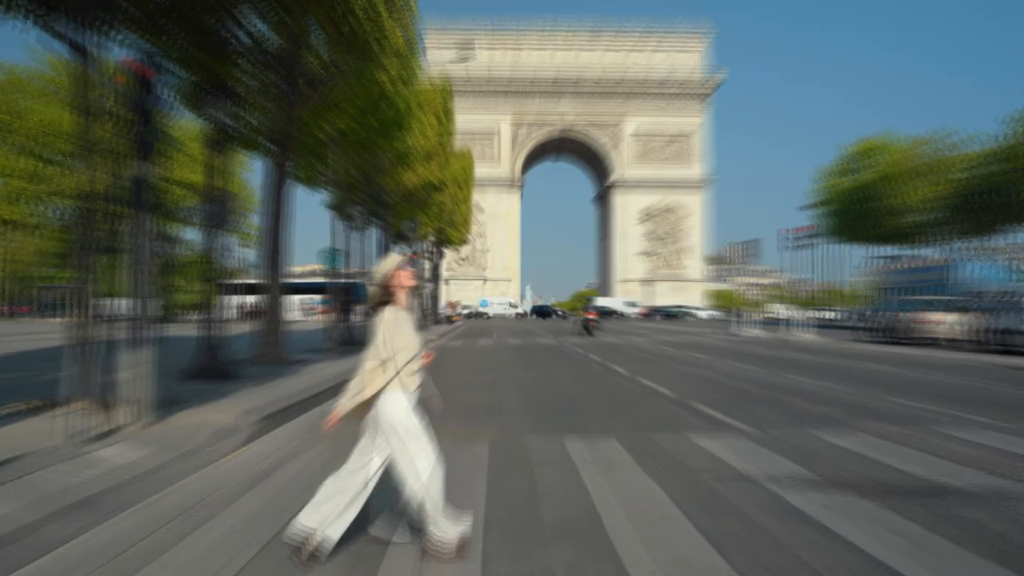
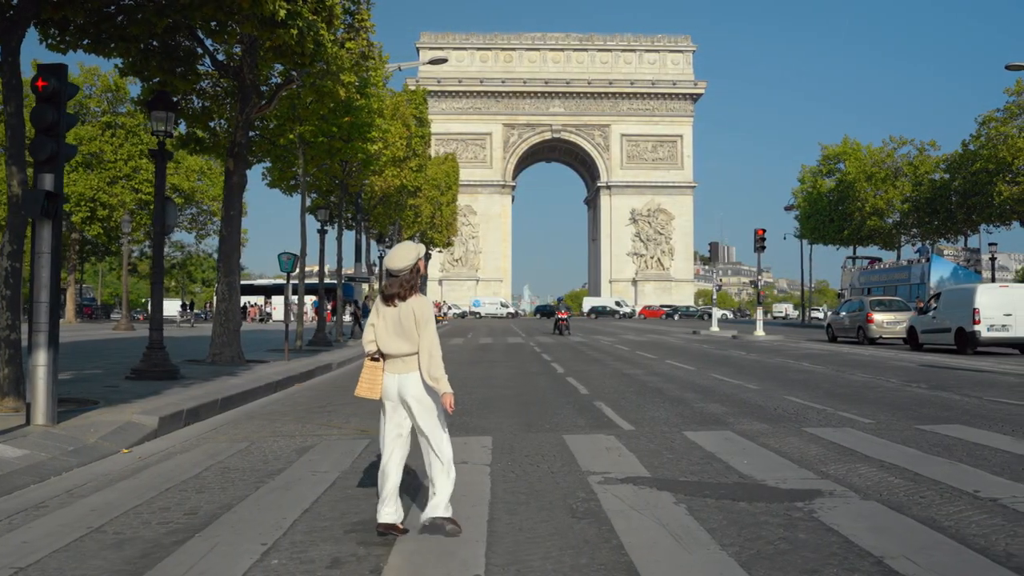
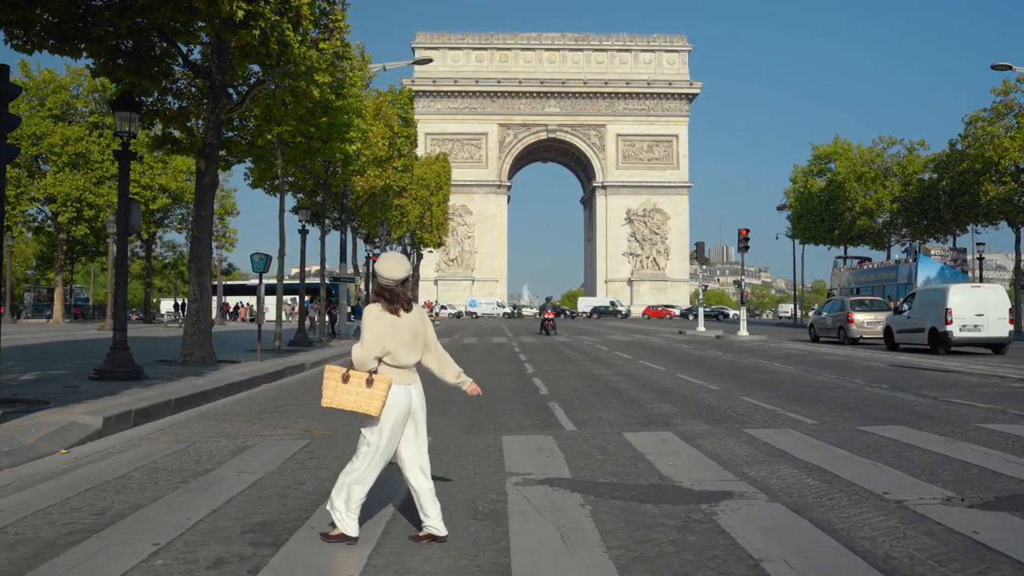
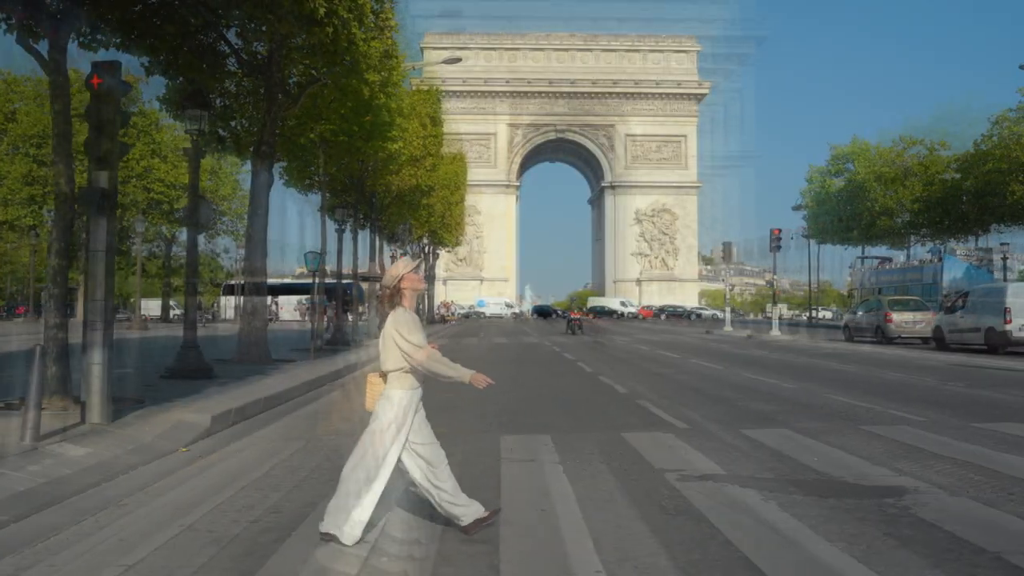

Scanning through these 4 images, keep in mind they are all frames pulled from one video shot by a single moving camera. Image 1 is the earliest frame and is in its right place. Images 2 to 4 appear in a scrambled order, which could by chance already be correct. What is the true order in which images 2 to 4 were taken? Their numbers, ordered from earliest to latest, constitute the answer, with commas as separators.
4, 2, 3
